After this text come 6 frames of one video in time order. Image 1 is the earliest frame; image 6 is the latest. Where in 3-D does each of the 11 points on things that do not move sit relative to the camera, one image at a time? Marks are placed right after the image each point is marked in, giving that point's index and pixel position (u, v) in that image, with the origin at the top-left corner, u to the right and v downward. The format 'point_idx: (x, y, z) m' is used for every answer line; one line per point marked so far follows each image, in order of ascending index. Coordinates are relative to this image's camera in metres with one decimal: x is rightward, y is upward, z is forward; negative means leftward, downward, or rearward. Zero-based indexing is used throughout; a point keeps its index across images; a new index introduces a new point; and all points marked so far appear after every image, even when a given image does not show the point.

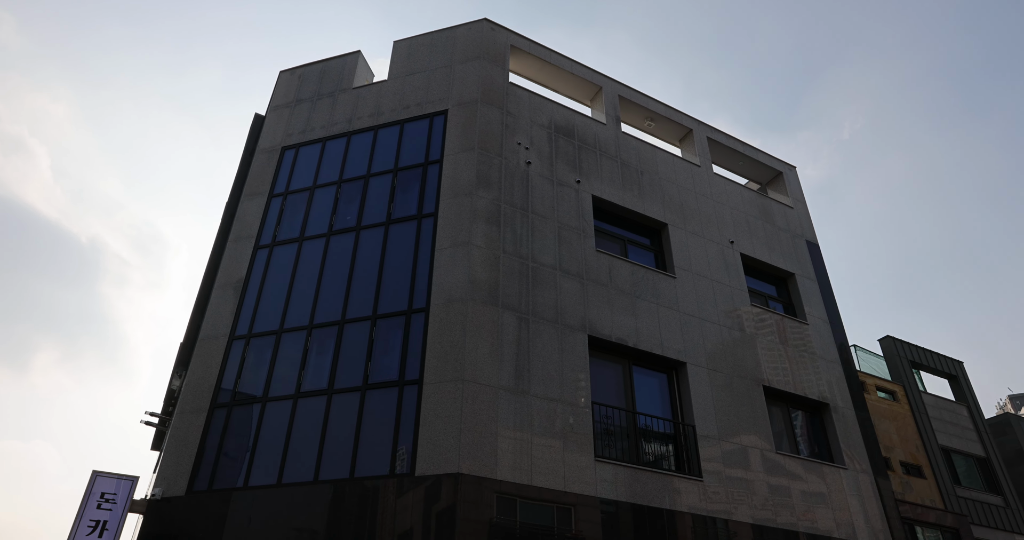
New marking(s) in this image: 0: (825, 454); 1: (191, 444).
0: (+8.1, -4.8, +18.0) m
1: (-6.6, -3.5, +14.4) m
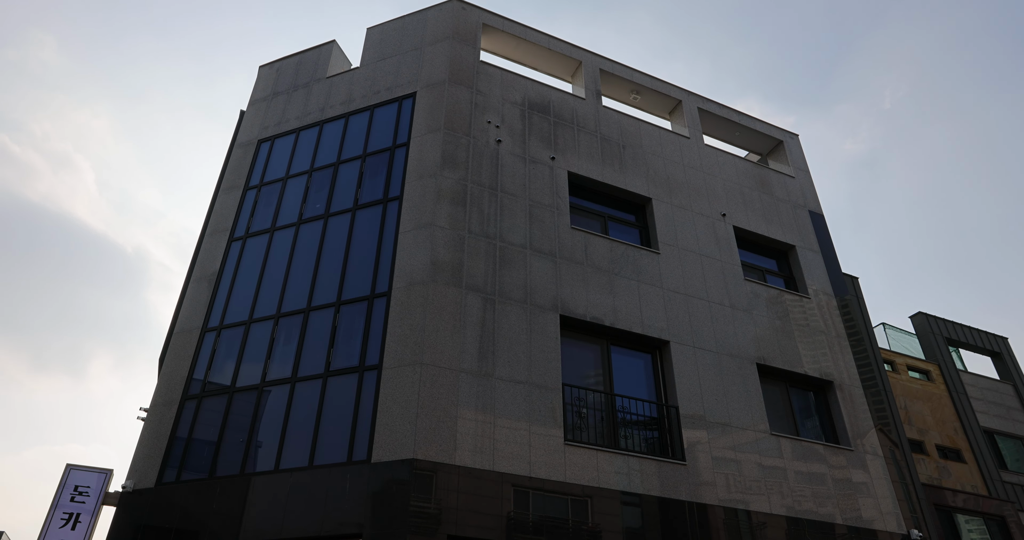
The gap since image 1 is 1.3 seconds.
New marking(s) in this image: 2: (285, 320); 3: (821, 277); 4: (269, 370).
0: (+7.7, -4.1, +17.0) m
1: (-7.2, -3.4, +14.3) m
2: (-4.8, -1.1, +14.9) m
3: (+8.6, -0.2, +19.5) m
4: (-5.0, -2.0, +14.4) m
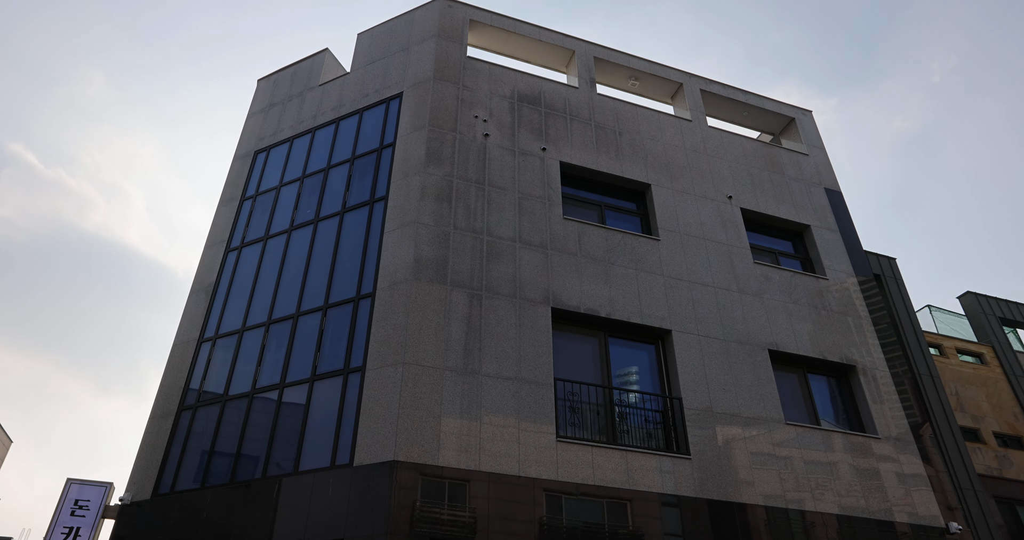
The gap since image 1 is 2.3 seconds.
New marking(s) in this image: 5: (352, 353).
0: (+7.8, -3.5, +16.0) m
1: (-7.3, -3.7, +14.4) m
2: (-5.0, -1.2, +14.8) m
3: (+8.7, +0.4, +18.6) m
4: (-5.1, -2.2, +14.3) m
5: (-3.0, -1.6, +13.4) m
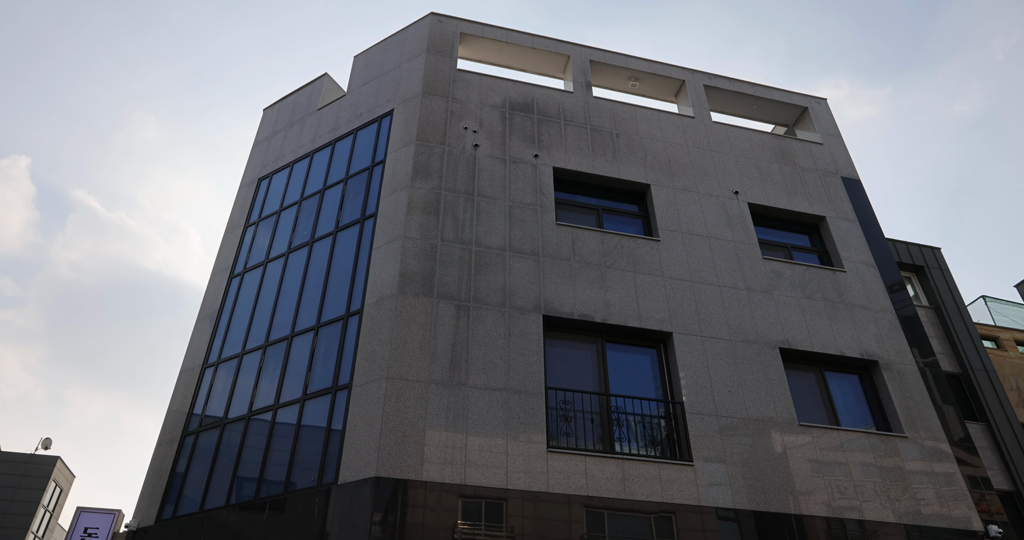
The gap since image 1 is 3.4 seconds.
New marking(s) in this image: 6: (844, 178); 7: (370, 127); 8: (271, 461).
0: (+7.9, -3.3, +15.1) m
1: (-7.3, -4.2, +14.6) m
2: (-5.1, -1.7, +14.9) m
3: (+8.7, +0.6, +17.6) m
4: (-5.2, -2.7, +14.4) m
5: (-3.2, -1.9, +13.3) m
6: (+9.0, +2.5, +19.2) m
7: (-3.5, +3.6, +17.5) m
8: (-4.5, -3.6, +13.2) m
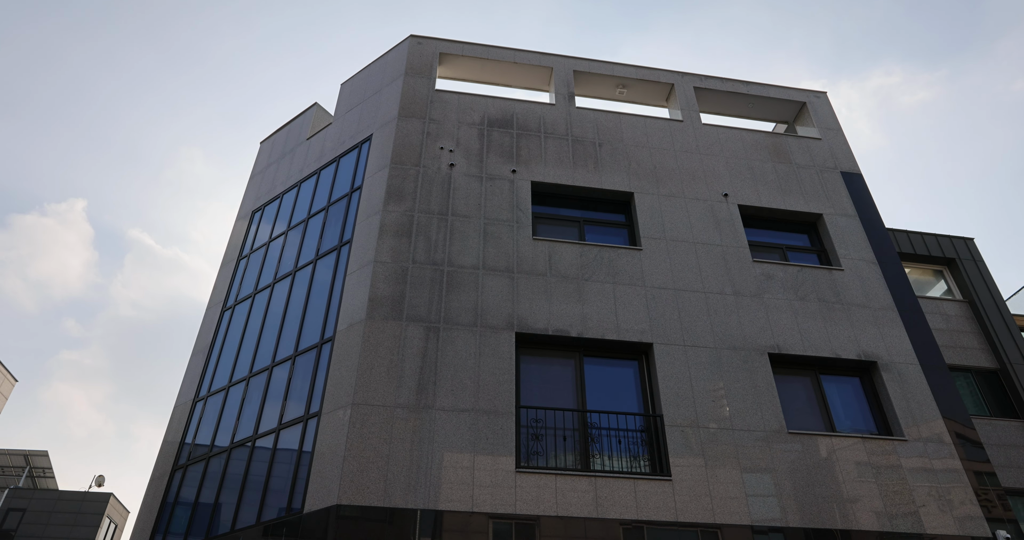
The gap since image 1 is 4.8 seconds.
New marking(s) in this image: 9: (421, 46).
0: (+7.5, -3.2, +14.2) m
1: (-7.5, -5.0, +14.9) m
2: (-5.5, -2.4, +15.1) m
3: (+8.3, +0.6, +16.8) m
4: (-5.6, -3.3, +14.5) m
5: (-3.8, -2.4, +13.4) m
6: (+8.7, +2.5, +18.3) m
7: (-4.0, +2.9, +17.6) m
8: (-4.9, -4.2, +13.3) m
9: (-2.4, +6.0, +18.8) m
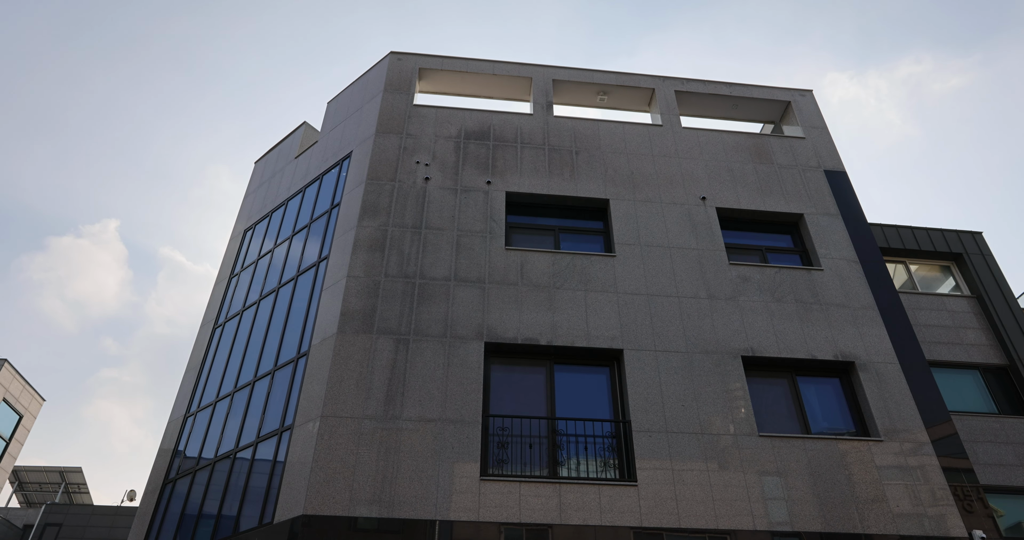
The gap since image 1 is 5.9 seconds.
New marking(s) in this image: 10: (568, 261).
0: (+7.0, -3.2, +14.0) m
1: (-8.0, -5.5, +15.4) m
2: (-6.0, -2.7, +15.5) m
3: (+7.8, +0.7, +16.6) m
4: (-6.1, -3.7, +15.0) m
5: (-4.3, -2.8, +13.7) m
6: (+8.2, +2.6, +18.1) m
7: (-4.6, +2.6, +18.0) m
8: (-5.5, -4.6, +13.7) m
9: (-3.0, +5.7, +19.2) m
10: (+1.2, +0.2, +15.4) m
